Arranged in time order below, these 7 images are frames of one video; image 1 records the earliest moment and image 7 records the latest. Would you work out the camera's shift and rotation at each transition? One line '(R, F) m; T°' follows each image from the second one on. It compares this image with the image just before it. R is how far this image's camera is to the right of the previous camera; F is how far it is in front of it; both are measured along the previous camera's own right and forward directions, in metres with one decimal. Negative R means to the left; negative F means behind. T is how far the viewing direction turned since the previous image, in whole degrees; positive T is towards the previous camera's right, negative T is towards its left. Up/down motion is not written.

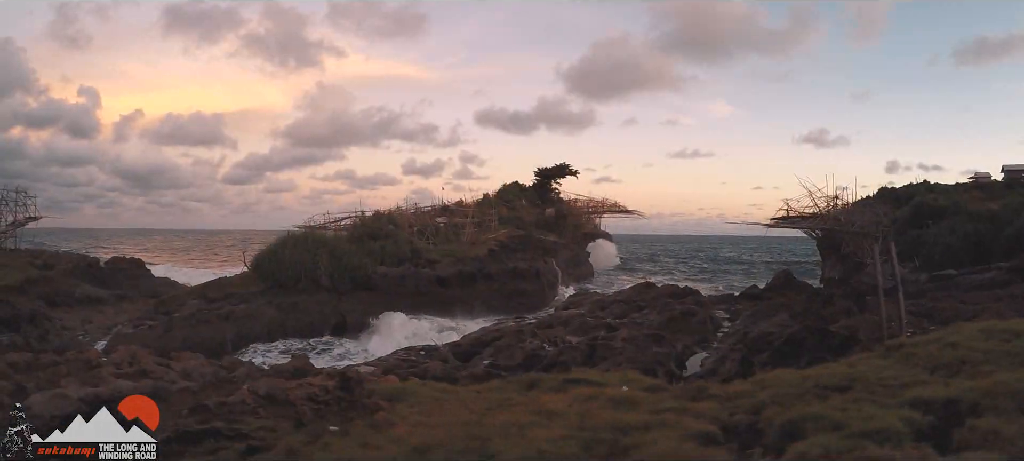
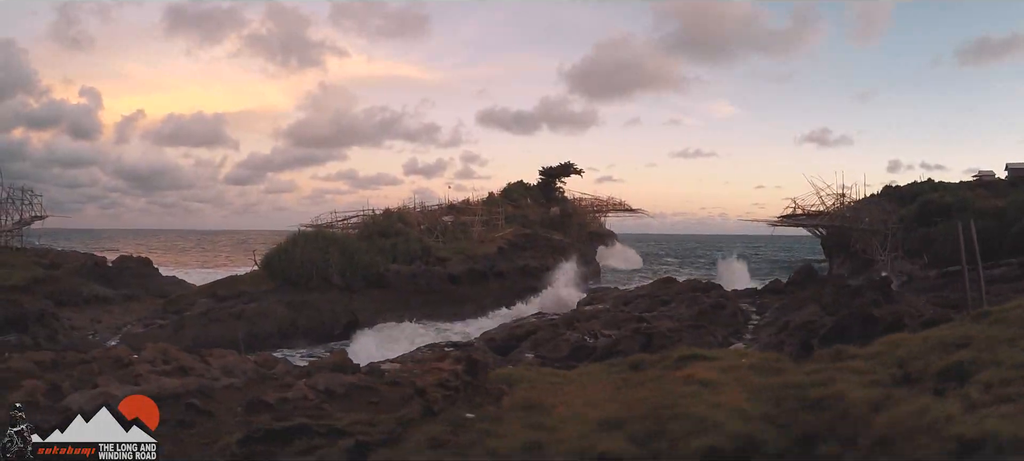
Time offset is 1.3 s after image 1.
(-0.7, +0.4) m; 0°
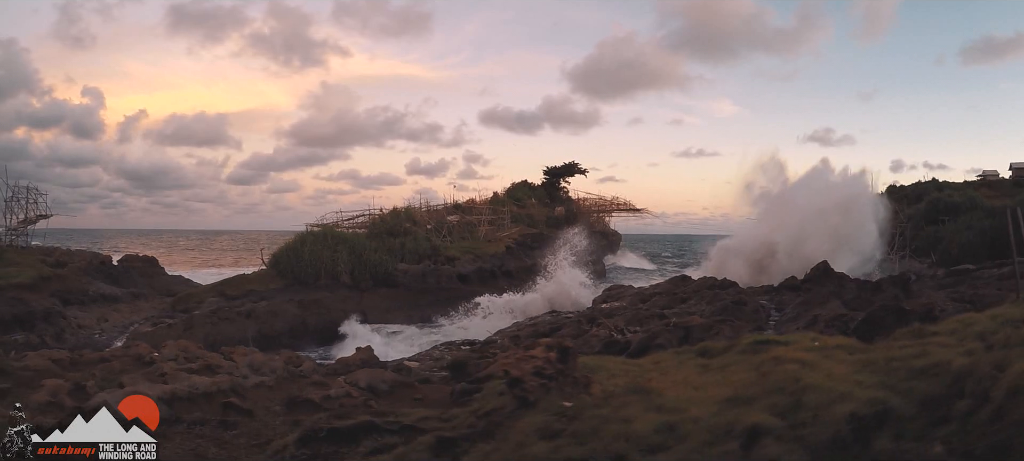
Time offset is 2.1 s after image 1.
(-0.4, +0.3) m; 0°
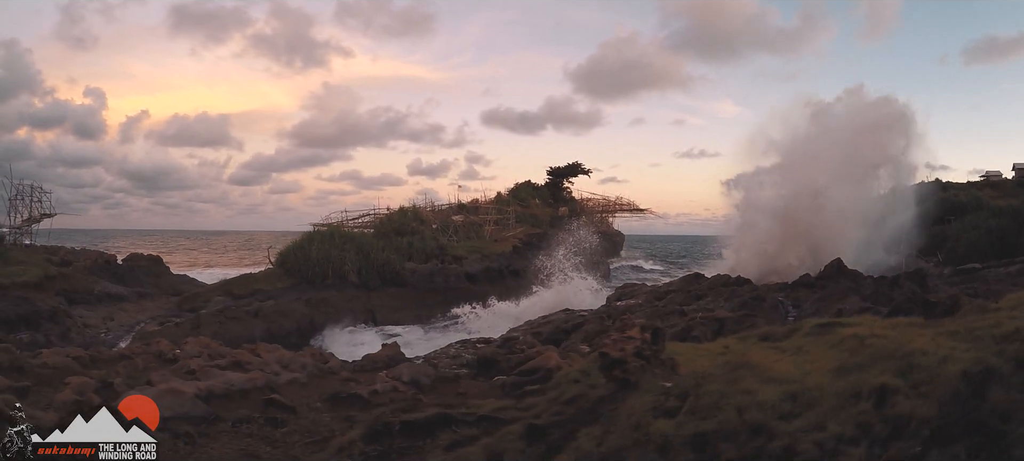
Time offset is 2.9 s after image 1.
(-0.4, +0.3) m; 0°
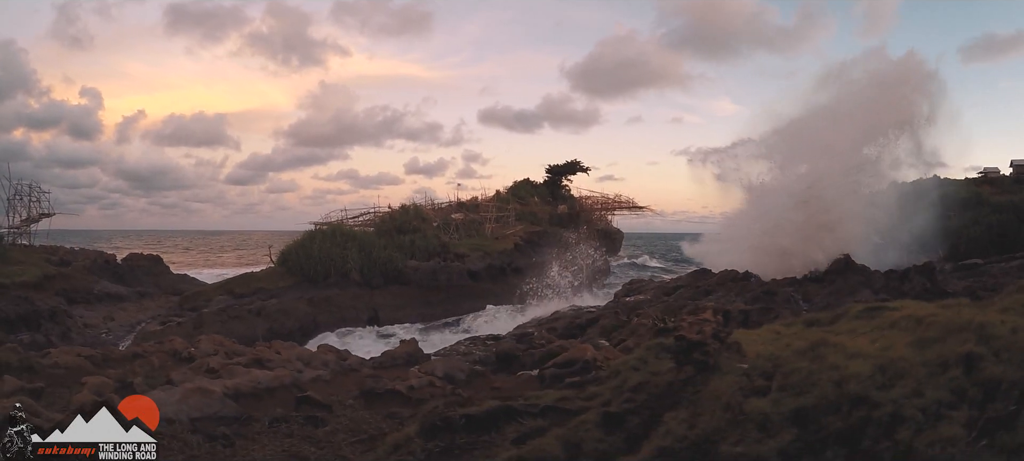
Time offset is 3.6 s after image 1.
(-0.3, +0.2) m; 0°
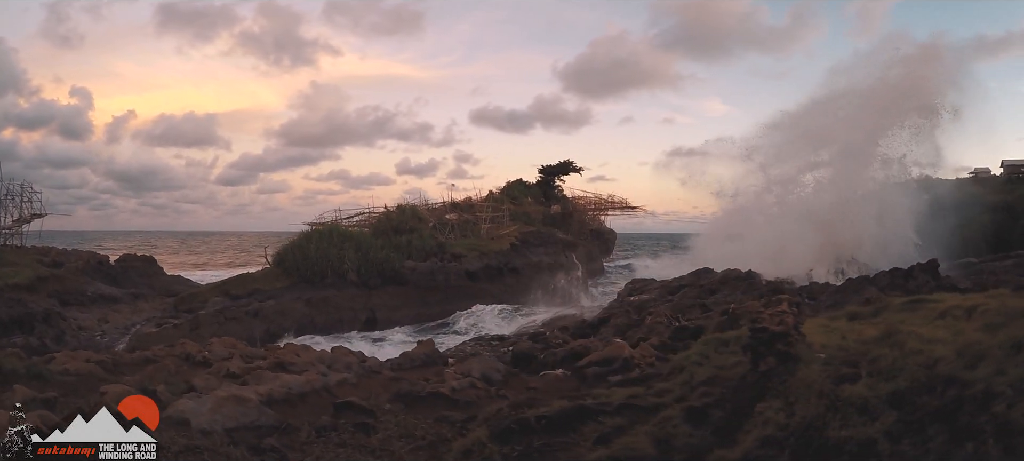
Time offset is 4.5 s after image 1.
(-0.4, +0.1) m; +1°
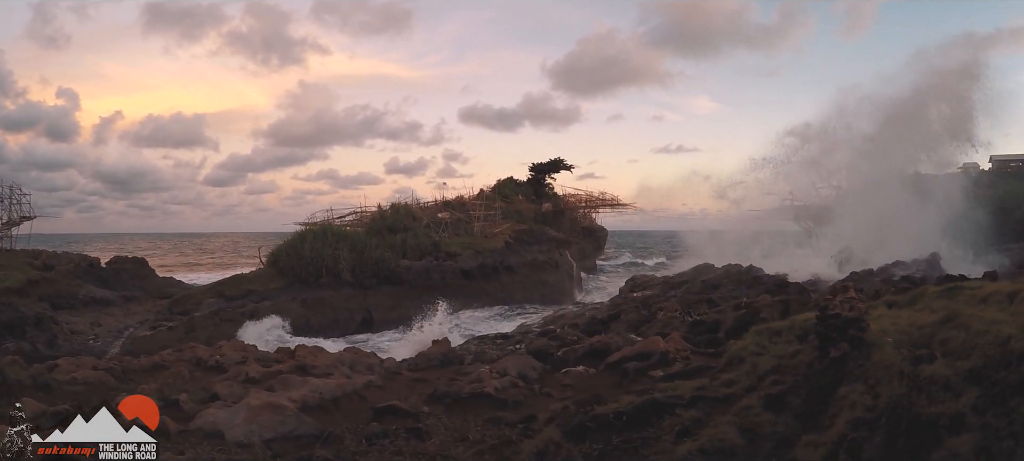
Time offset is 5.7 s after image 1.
(-0.4, +0.1) m; +1°
